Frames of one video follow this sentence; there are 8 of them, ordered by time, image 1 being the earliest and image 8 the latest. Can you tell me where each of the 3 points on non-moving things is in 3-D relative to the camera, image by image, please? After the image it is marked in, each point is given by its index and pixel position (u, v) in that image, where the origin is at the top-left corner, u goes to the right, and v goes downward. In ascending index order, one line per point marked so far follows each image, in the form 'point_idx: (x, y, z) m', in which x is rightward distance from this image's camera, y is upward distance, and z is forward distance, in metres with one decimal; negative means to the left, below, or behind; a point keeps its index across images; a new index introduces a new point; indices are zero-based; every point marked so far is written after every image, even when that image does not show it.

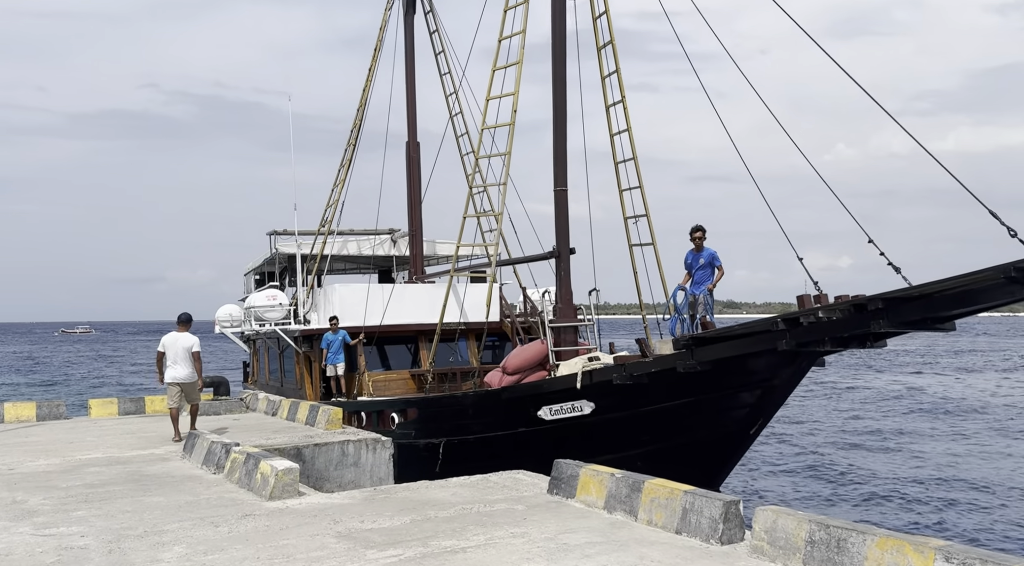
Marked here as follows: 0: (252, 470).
0: (-2.6, -1.8, +9.5) m
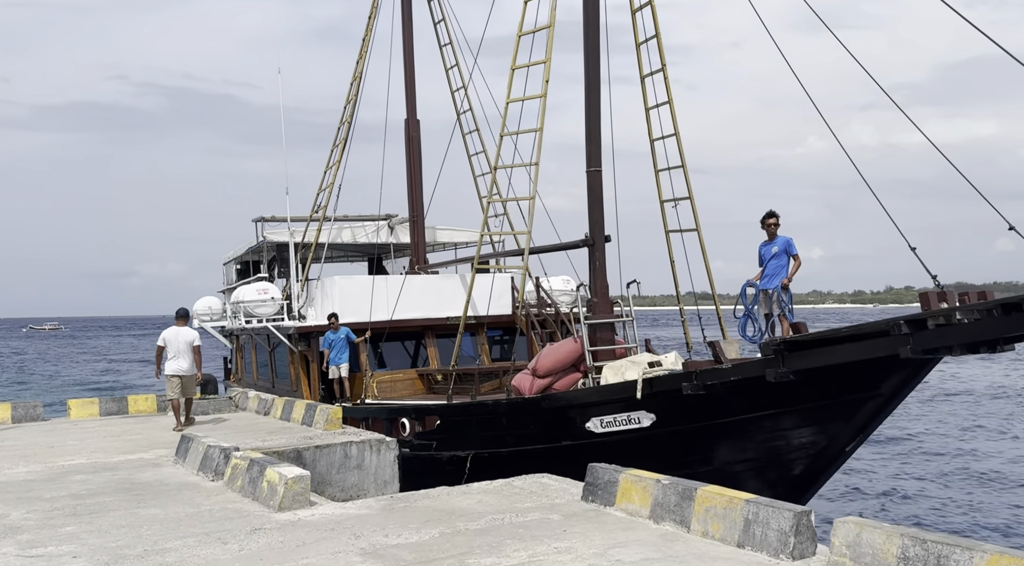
0: (-2.3, -1.8, +8.7) m
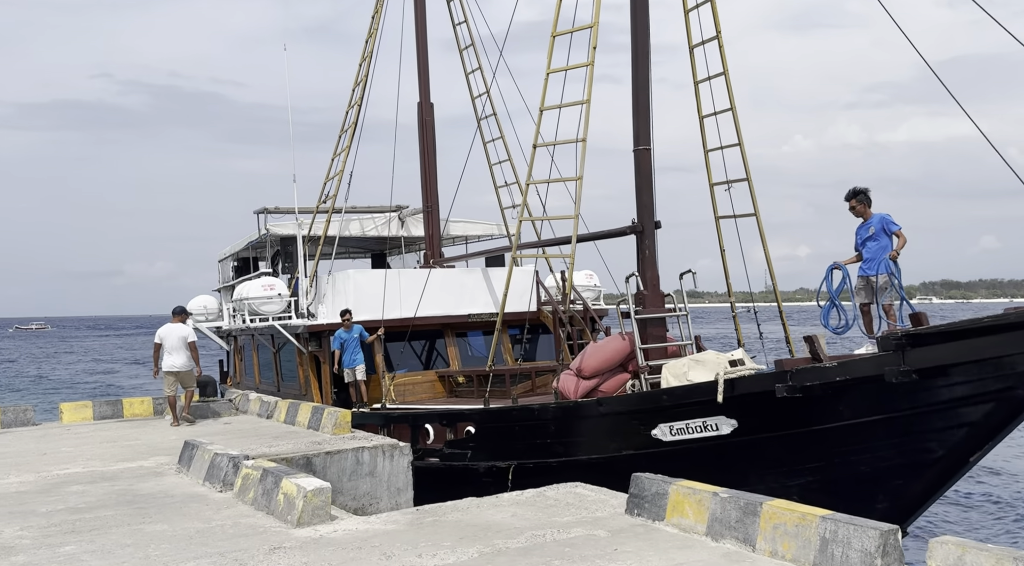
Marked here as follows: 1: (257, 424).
0: (-2.0, -1.7, +8.0) m
1: (-3.6, -2.0, +13.5) m
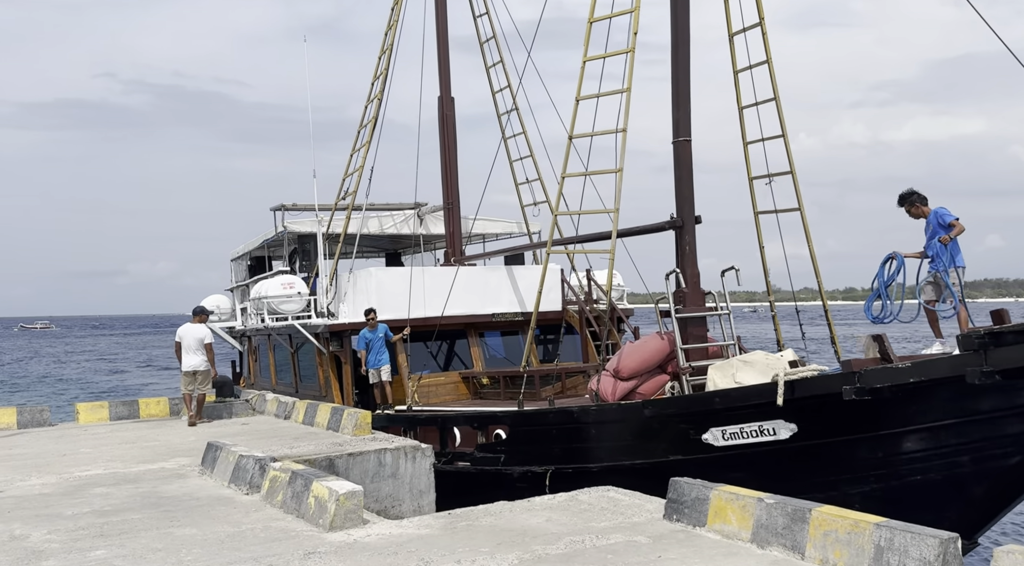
0: (-1.7, -1.7, +7.9) m
1: (-3.3, -2.0, +13.3) m
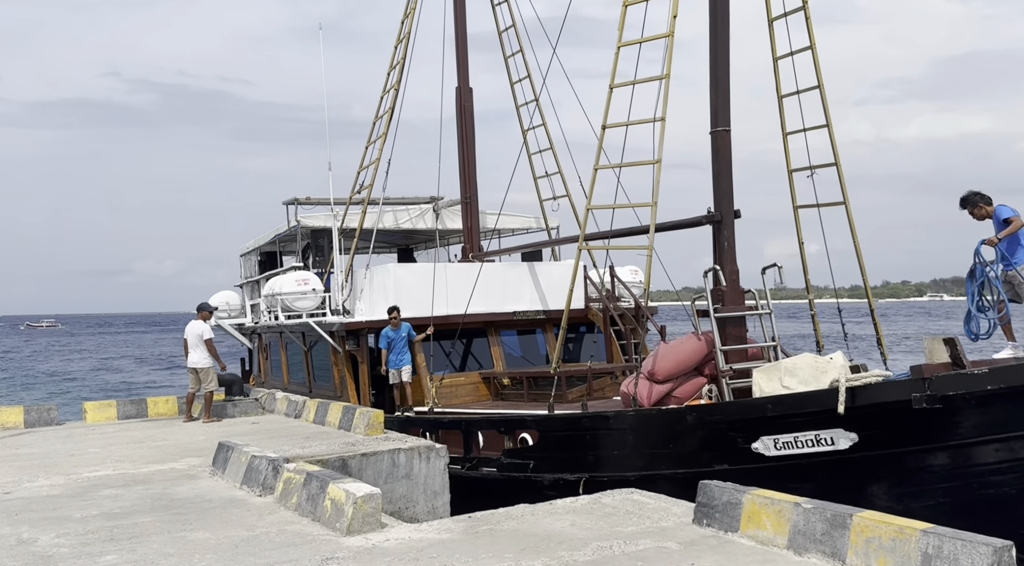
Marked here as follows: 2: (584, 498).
0: (-1.6, -1.7, +7.6) m
1: (-3.1, -1.9, +13.1) m
2: (+0.6, -1.8, +8.1) m
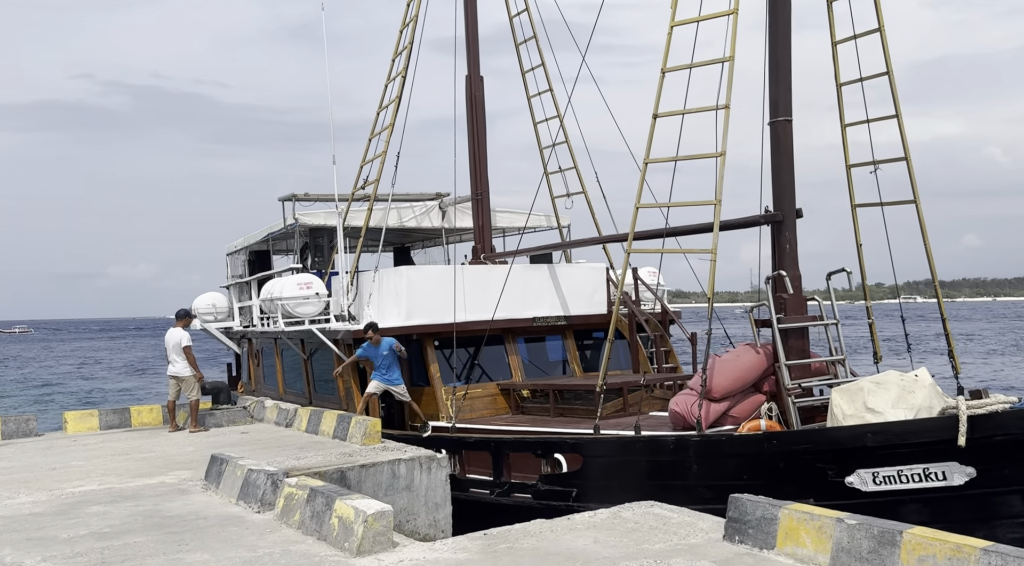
0: (-1.4, -1.7, +7.2) m
1: (-3.1, -2.0, +12.6) m
2: (+0.7, -1.9, +7.7) m
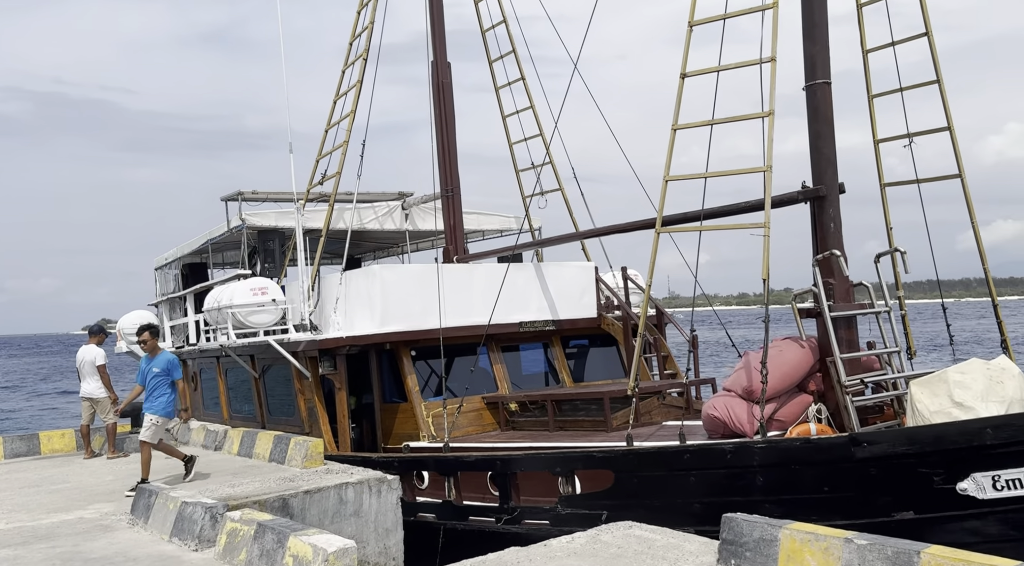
0: (-1.6, -1.8, +6.4) m
1: (-3.7, -2.1, +11.6) m
2: (+0.5, -1.9, +7.1) m
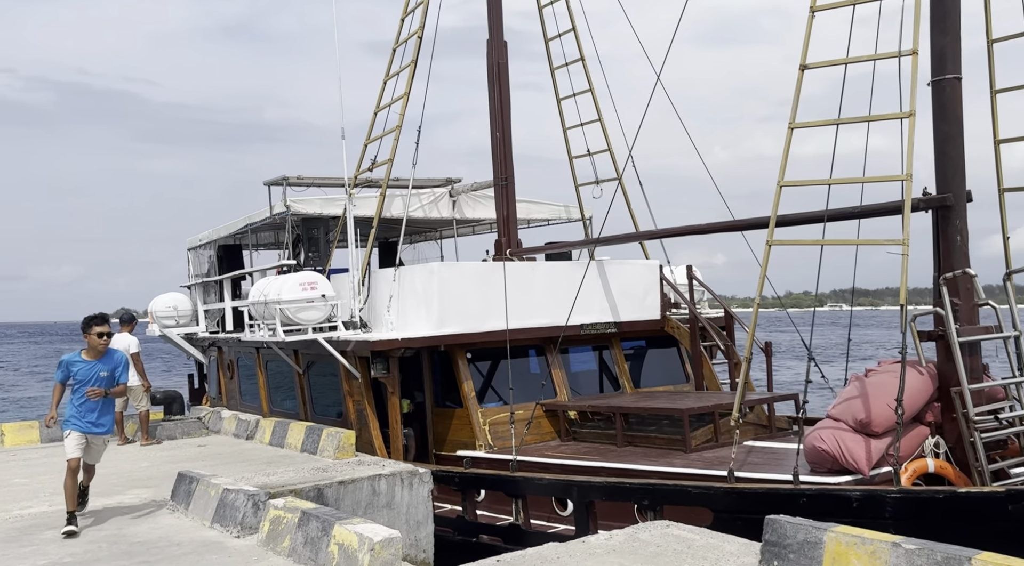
0: (-1.3, -1.7, +6.4) m
1: (-3.4, -2.0, +11.7) m
2: (+0.8, -1.9, +7.1) m
